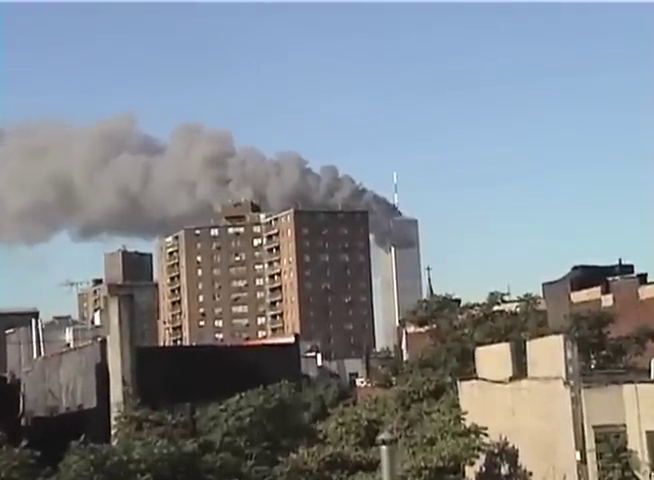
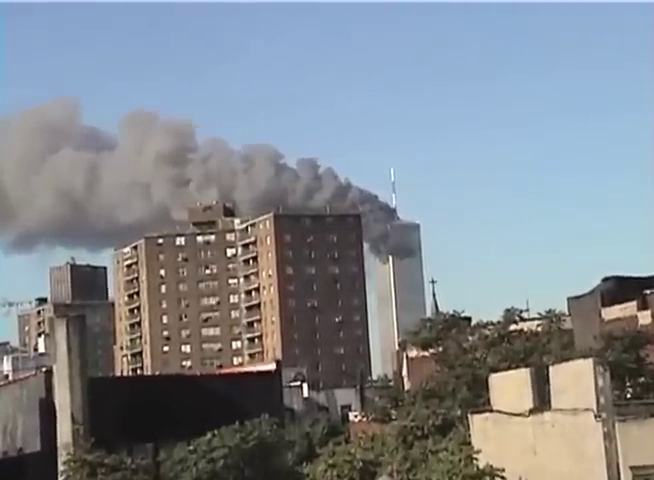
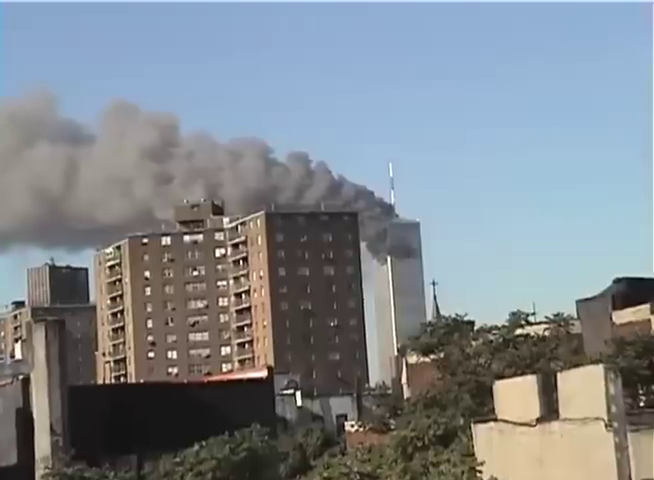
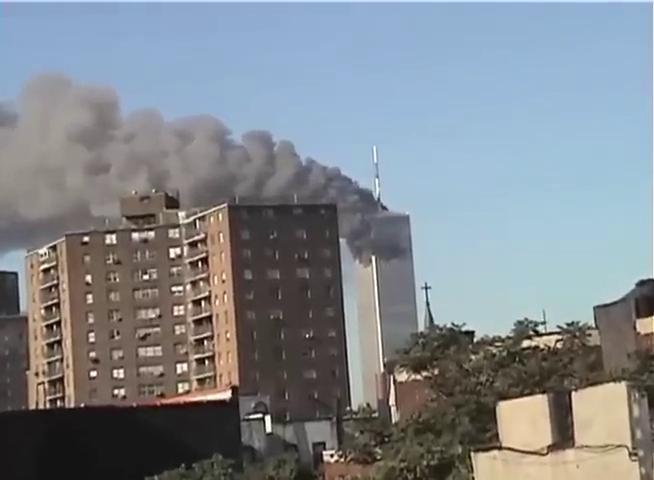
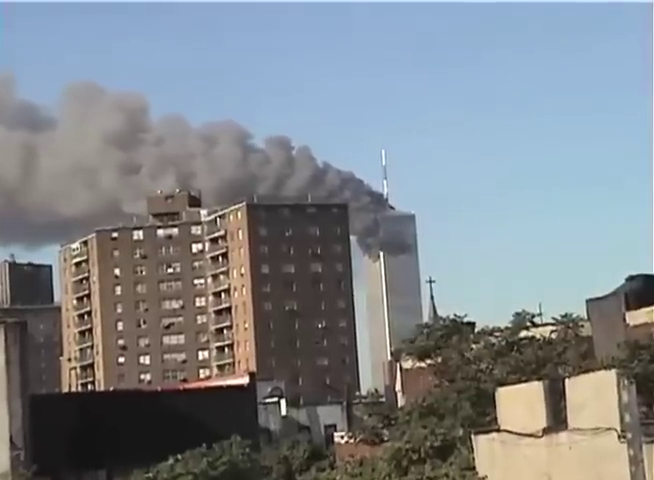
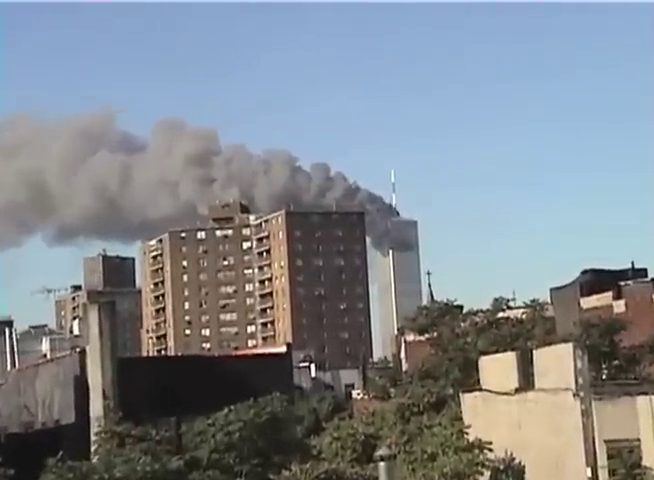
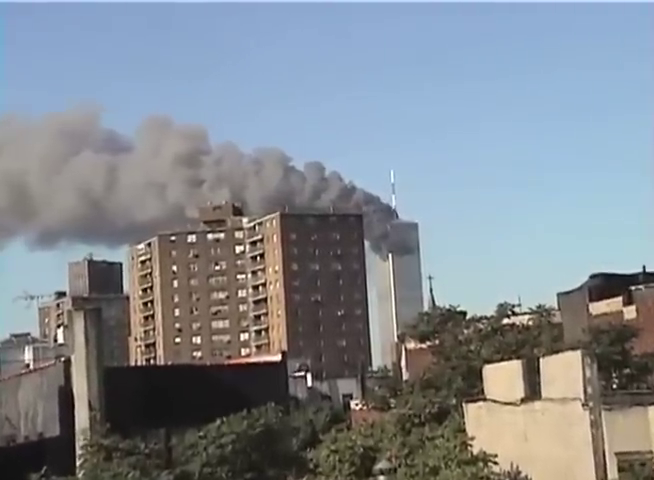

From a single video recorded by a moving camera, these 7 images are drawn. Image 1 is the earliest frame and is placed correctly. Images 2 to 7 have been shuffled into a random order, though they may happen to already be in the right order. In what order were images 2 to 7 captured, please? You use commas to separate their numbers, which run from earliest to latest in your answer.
6, 7, 2, 3, 5, 4
